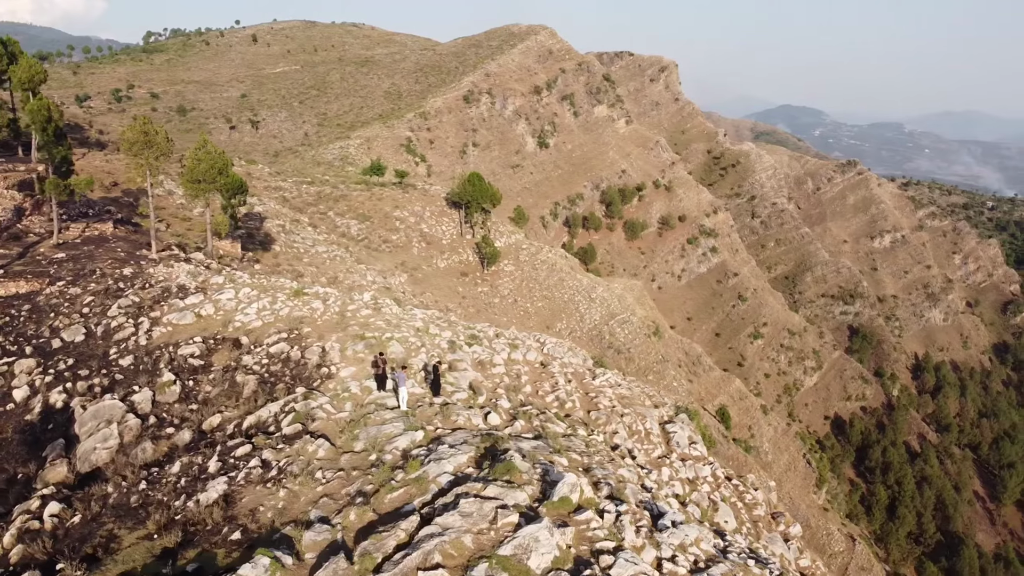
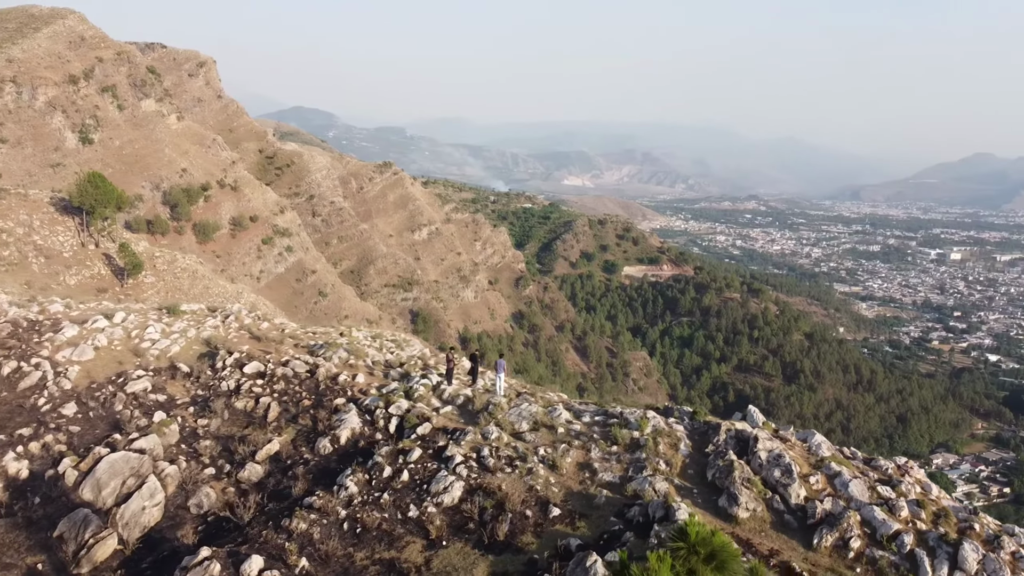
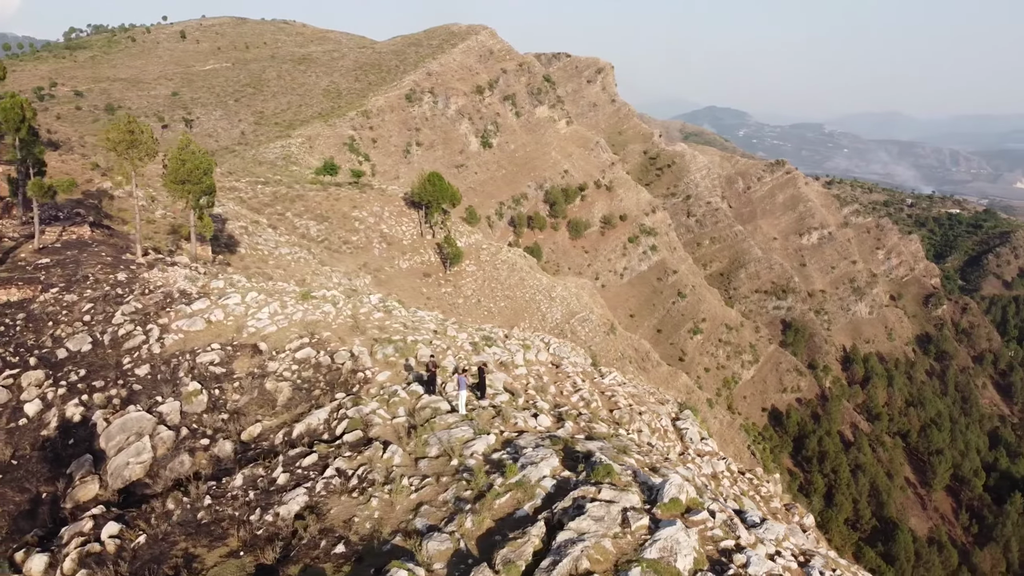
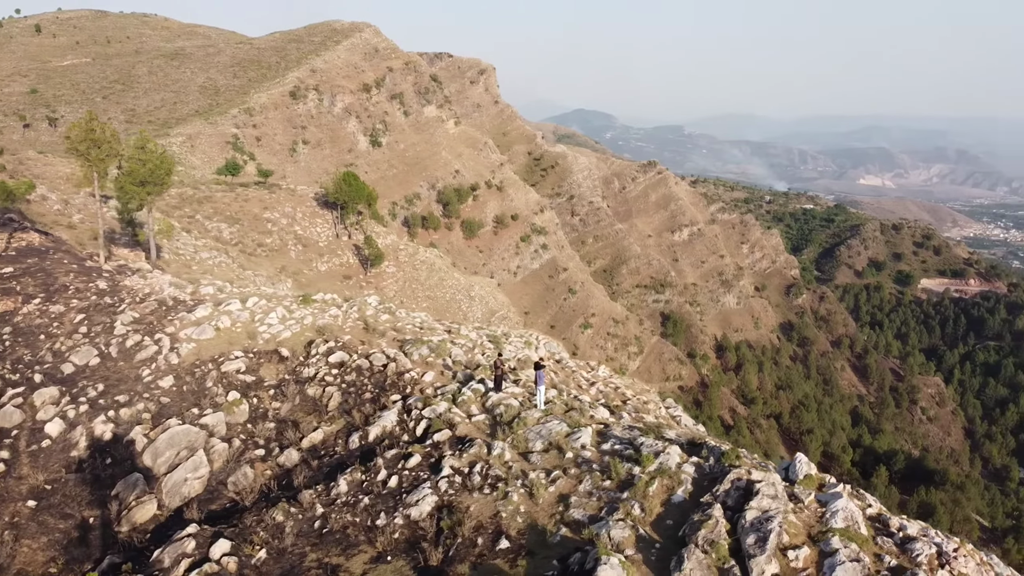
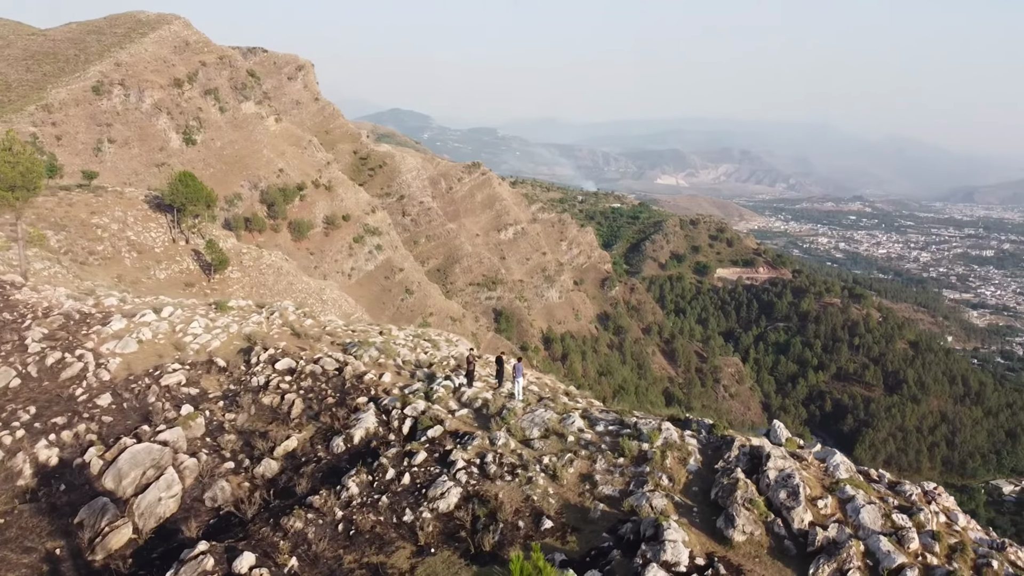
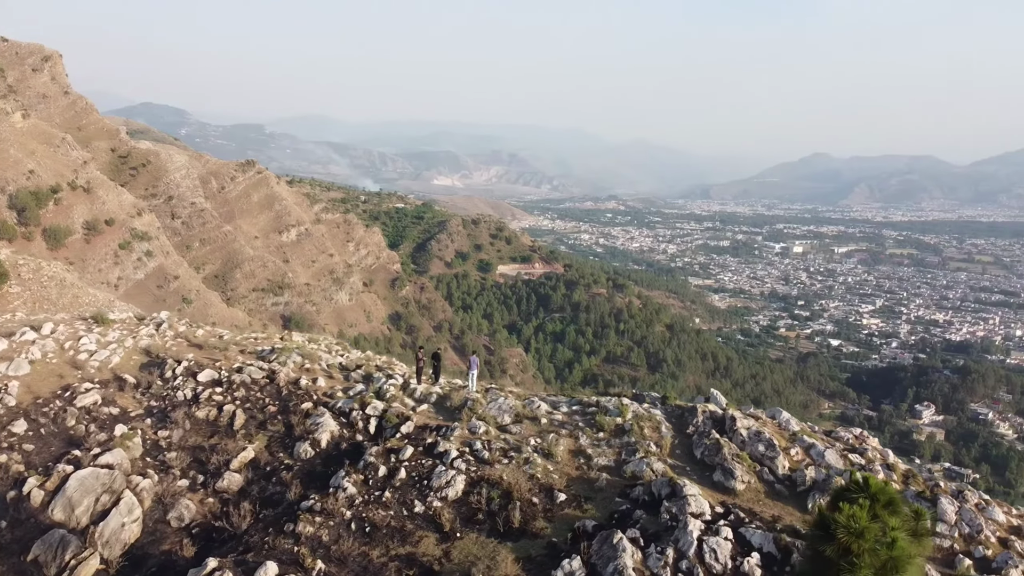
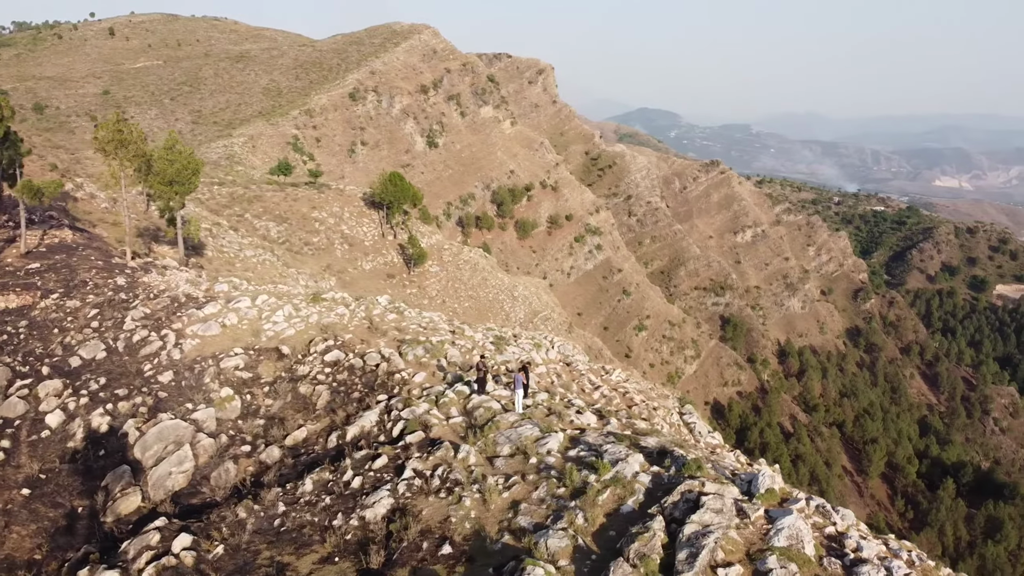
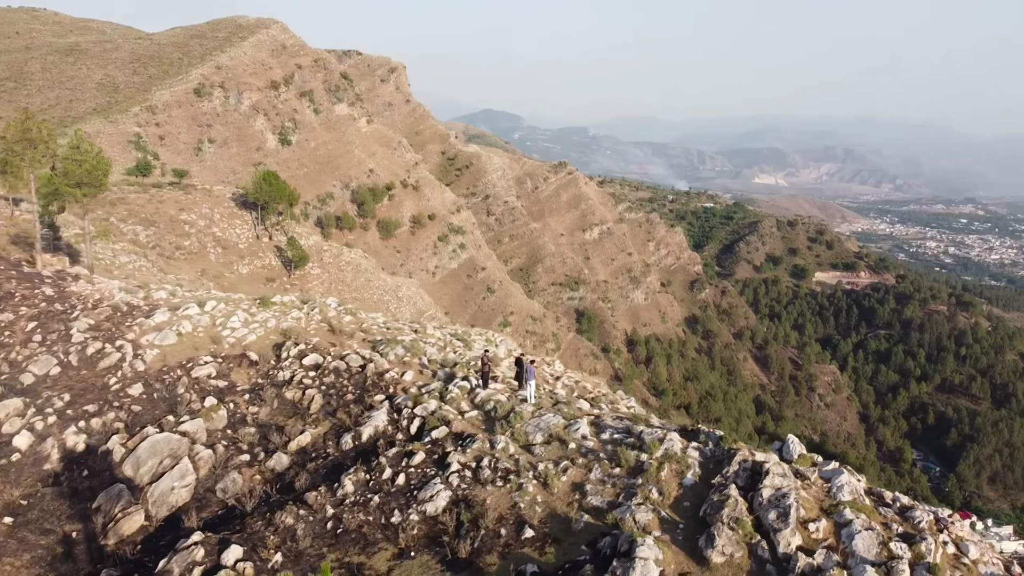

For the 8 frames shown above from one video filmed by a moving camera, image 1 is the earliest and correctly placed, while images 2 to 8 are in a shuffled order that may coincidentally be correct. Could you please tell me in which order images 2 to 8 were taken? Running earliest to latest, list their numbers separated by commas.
3, 7, 4, 8, 5, 2, 6
